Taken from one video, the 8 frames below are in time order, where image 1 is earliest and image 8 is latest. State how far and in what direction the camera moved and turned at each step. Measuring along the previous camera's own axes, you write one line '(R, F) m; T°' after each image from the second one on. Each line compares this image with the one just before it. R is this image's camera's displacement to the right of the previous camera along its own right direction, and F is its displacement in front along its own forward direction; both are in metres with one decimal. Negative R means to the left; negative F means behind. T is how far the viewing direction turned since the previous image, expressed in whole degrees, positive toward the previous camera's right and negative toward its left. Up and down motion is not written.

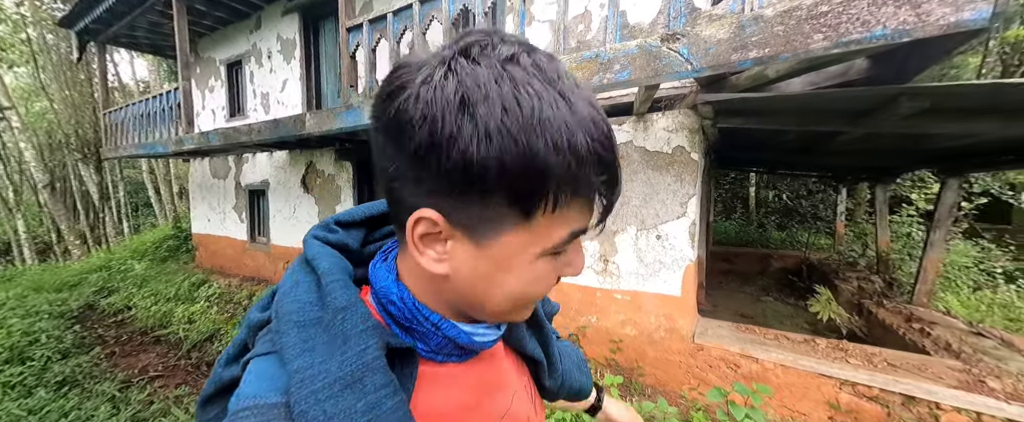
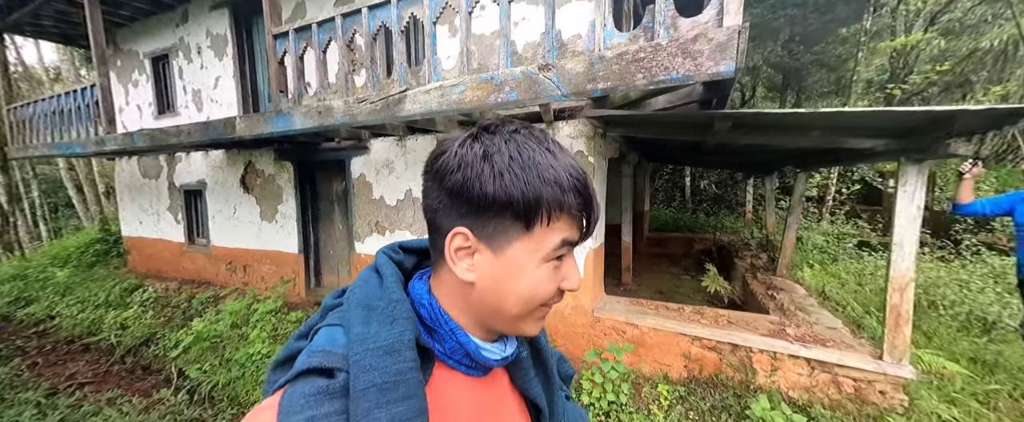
(+0.5, -0.4) m; +6°
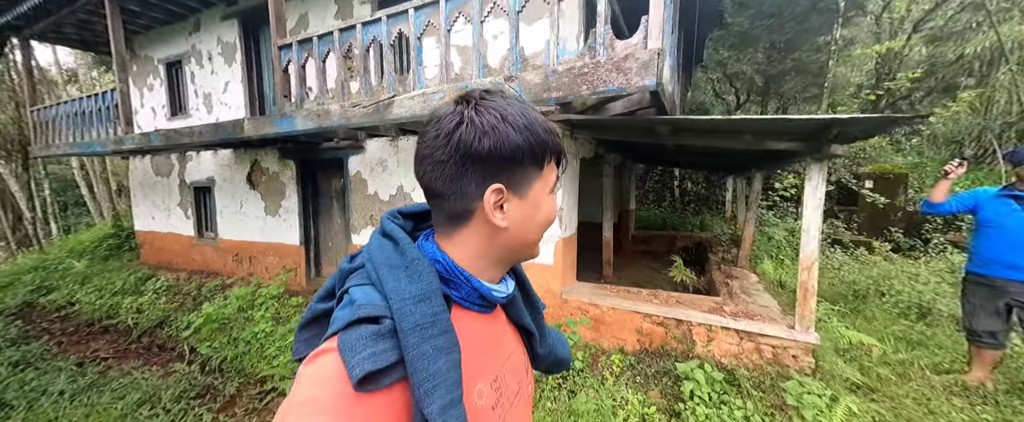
(+0.3, -0.4) m; 0°
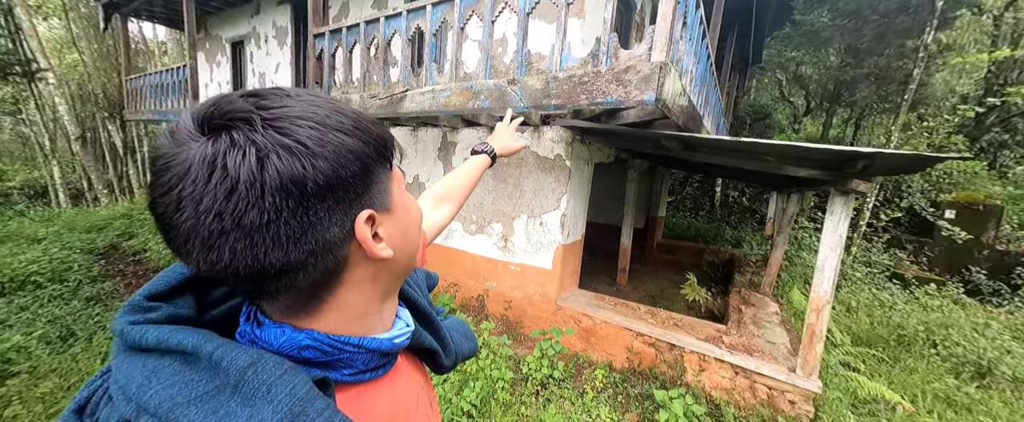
(+0.4, 0.0) m; -7°
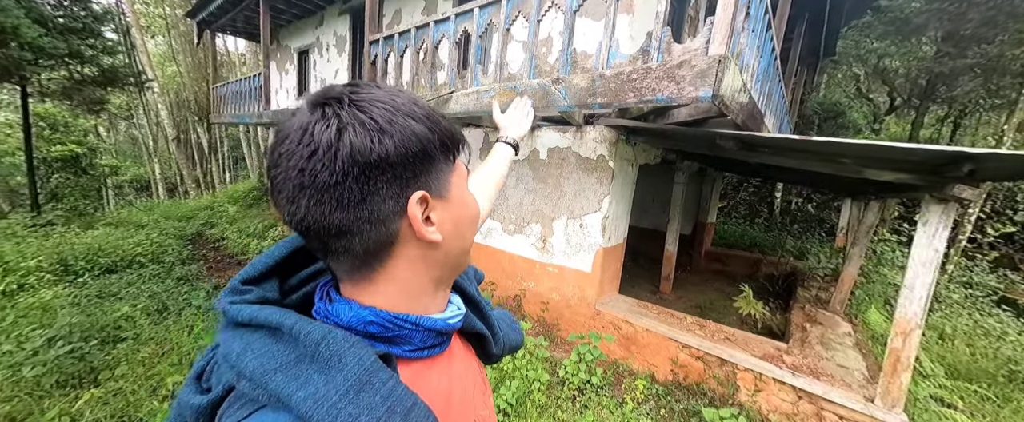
(0.0, 0.0) m; -7°
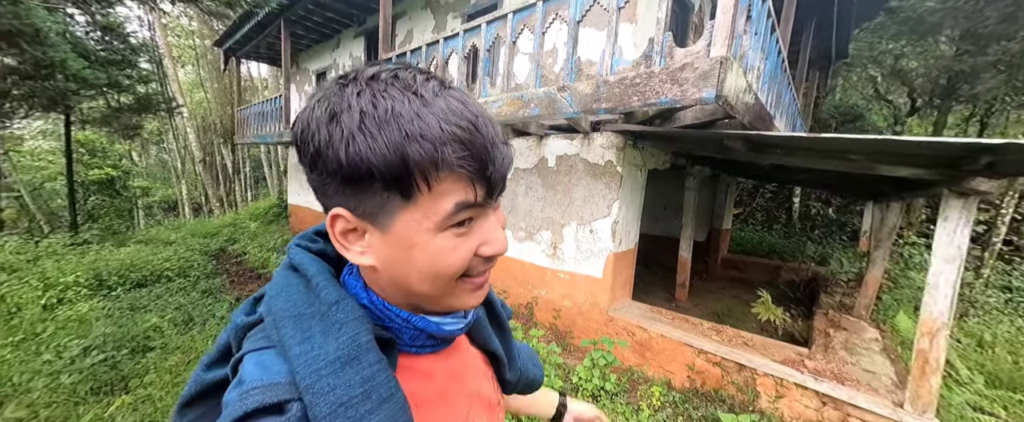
(0.0, 0.0) m; -2°
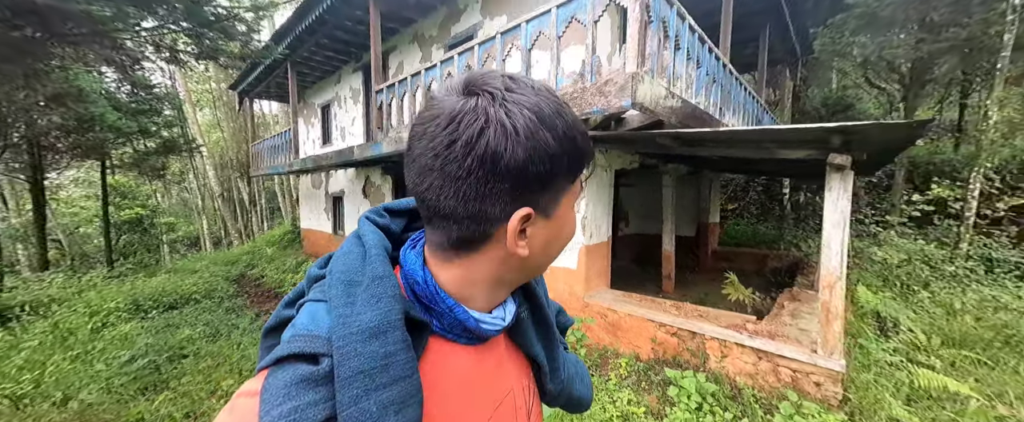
(+0.4, -0.5) m; -2°
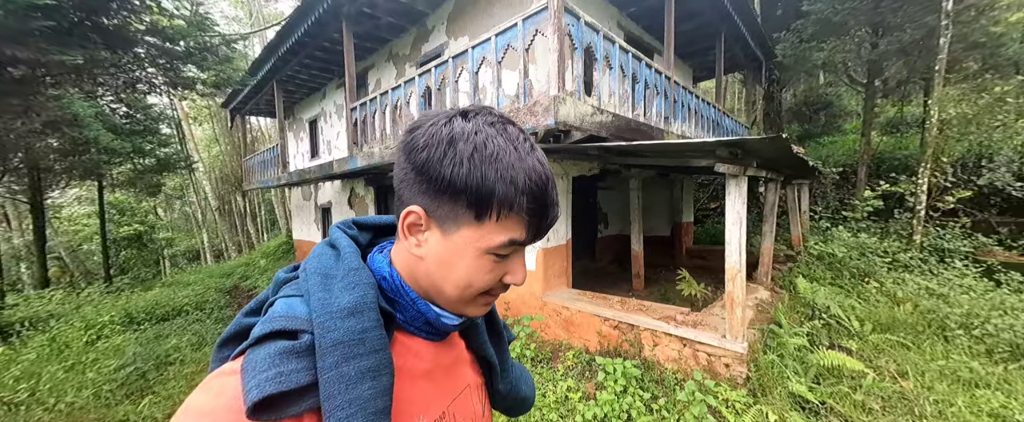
(+0.6, -0.3) m; 0°
